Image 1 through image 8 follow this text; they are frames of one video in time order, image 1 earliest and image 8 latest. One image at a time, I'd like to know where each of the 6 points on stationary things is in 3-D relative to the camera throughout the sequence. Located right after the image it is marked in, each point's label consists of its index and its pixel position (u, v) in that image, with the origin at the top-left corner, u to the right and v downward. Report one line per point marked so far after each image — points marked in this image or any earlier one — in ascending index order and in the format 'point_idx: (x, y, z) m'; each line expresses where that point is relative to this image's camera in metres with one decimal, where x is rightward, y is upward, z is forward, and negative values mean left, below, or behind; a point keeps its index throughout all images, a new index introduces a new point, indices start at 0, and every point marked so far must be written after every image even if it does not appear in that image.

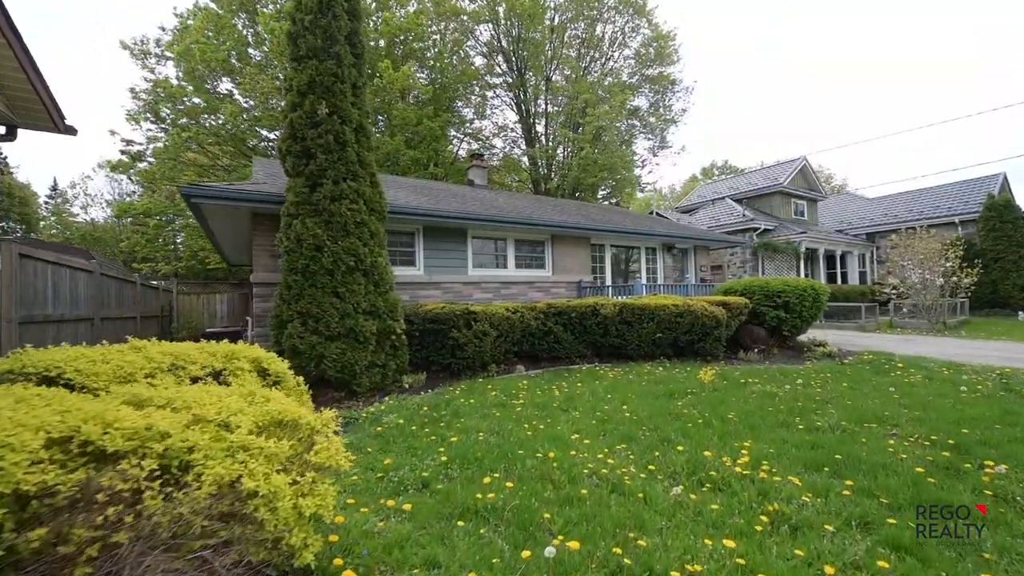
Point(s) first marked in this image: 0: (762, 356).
0: (+4.3, -1.2, +8.0) m
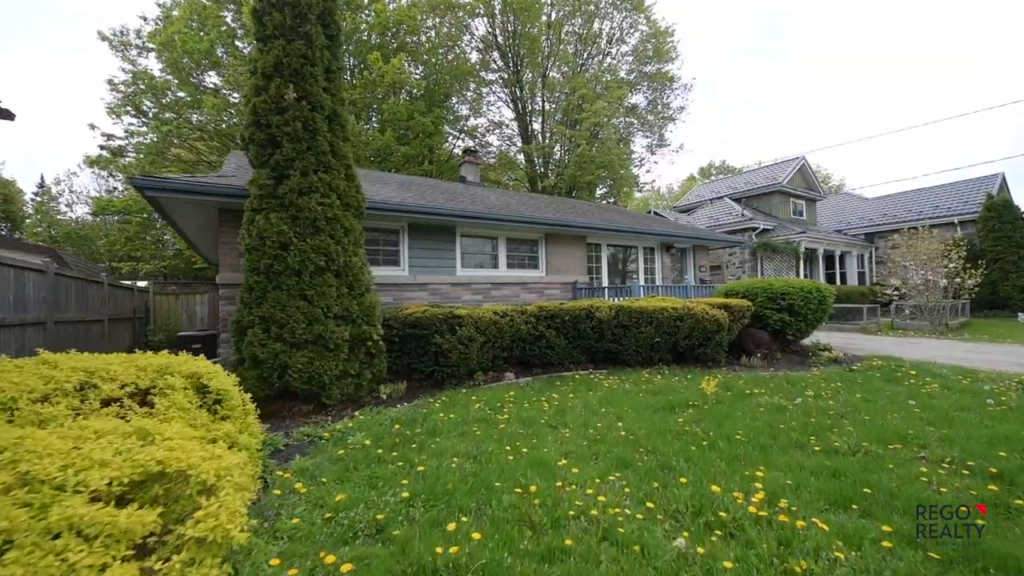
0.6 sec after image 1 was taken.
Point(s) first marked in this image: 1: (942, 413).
0: (+4.1, -1.2, +7.6) m
1: (+4.0, -1.2, +4.2) m
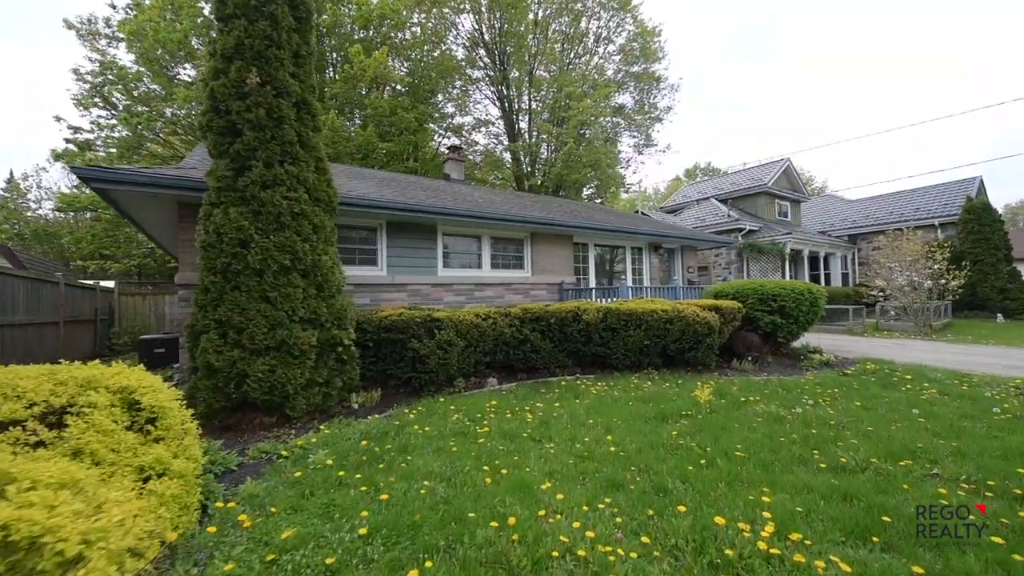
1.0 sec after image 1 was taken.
0: (+3.9, -1.2, +7.3) m
1: (+3.8, -1.2, +4.0) m
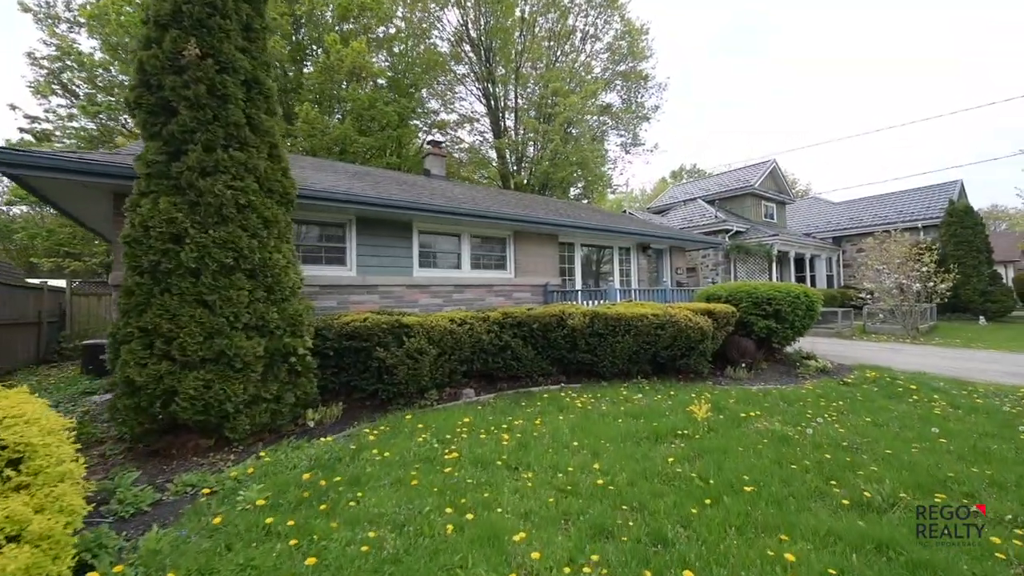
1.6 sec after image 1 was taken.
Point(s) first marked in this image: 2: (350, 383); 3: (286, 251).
0: (+3.6, -1.3, +6.9) m
1: (+3.6, -1.2, +3.6) m
2: (-1.7, -1.0, +4.9) m
3: (-2.1, +0.3, +4.3) m
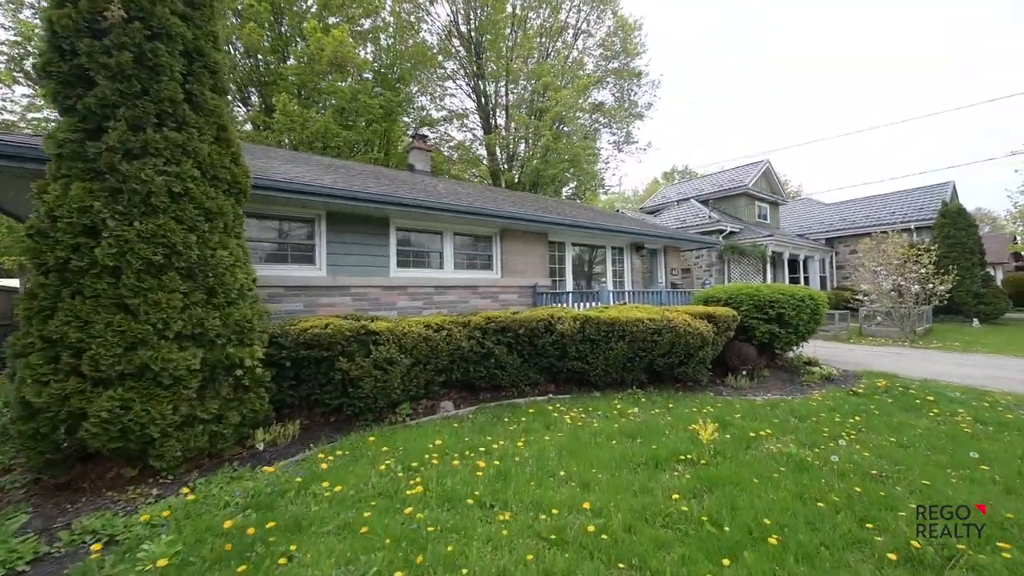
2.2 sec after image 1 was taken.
0: (+3.4, -1.3, +6.5) m
1: (+3.4, -1.2, +3.1) m
2: (-1.9, -1.0, +4.4) m
3: (-2.3, +0.3, +3.7) m
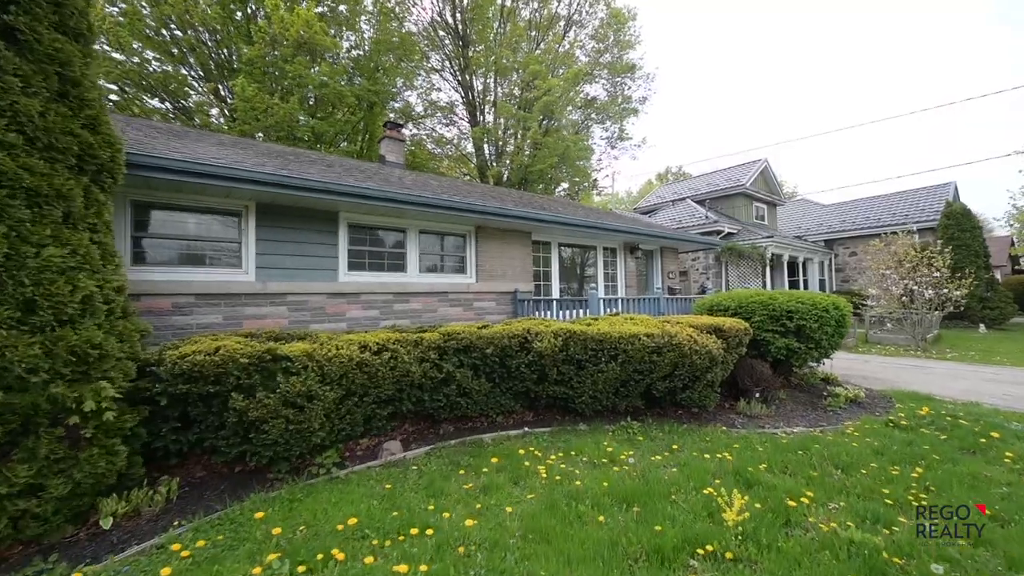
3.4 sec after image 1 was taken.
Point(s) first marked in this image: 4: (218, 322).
0: (+3.0, -1.4, +5.5) m
1: (+3.1, -1.3, +2.1) m
2: (-2.2, -1.1, +3.3) m
3: (-2.6, +0.3, +2.6) m
4: (-3.0, -0.4, +4.9) m
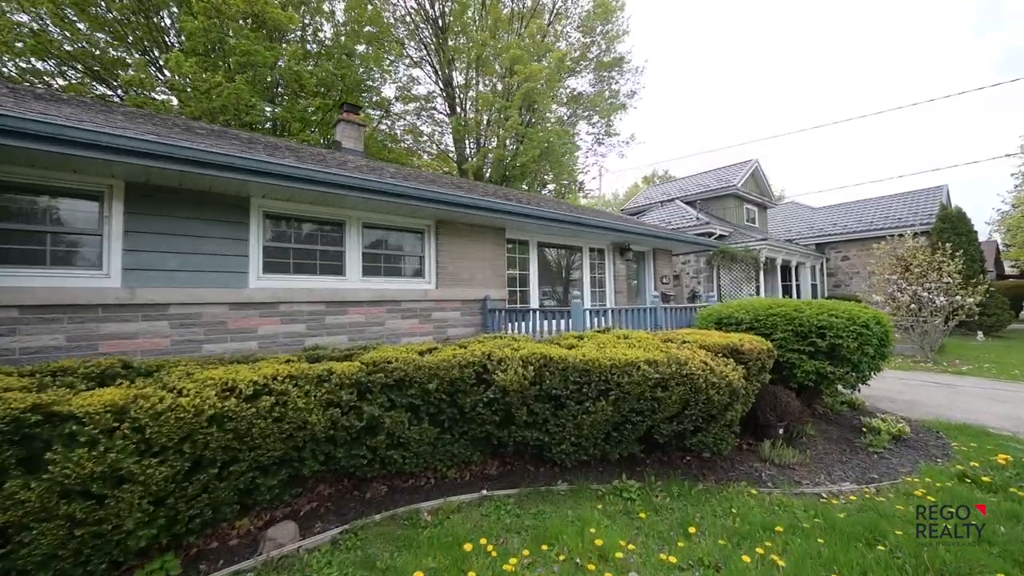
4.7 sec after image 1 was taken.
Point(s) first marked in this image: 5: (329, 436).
0: (+2.7, -1.5, +4.3) m
1: (+2.9, -1.4, +1.0) m
2: (-2.5, -1.2, +2.0) m
3: (-2.9, +0.2, +1.3) m
4: (-3.4, -0.4, +3.5) m
5: (-1.1, -0.9, +2.9) m
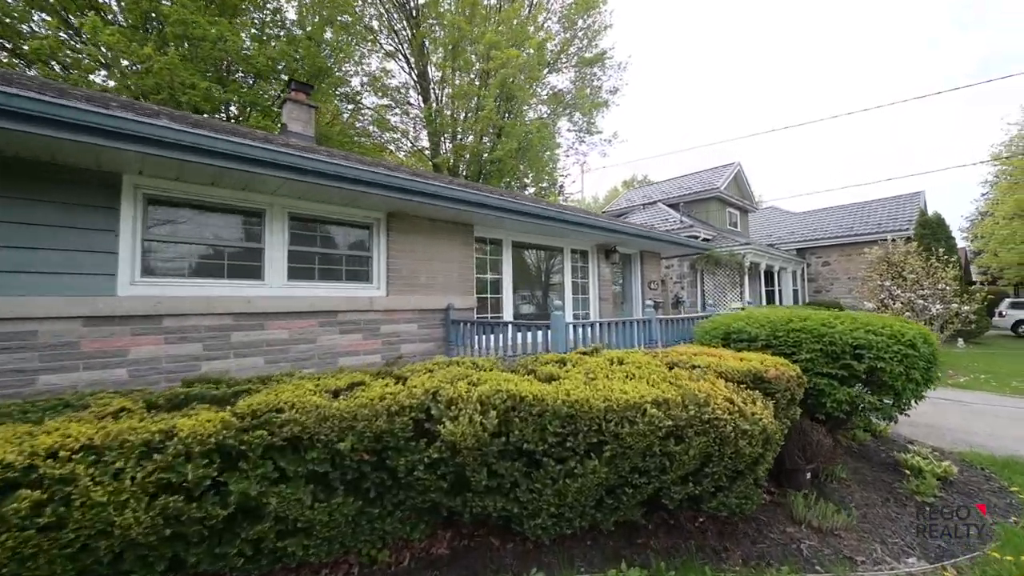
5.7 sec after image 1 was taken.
0: (+2.4, -1.6, +3.4) m
1: (+2.7, -1.5, +0.1) m
2: (-2.7, -1.2, +0.8) m
3: (-3.0, +0.2, +0.2) m
4: (-3.6, -0.5, +2.4) m
5: (-1.4, -1.0, +1.8) m
